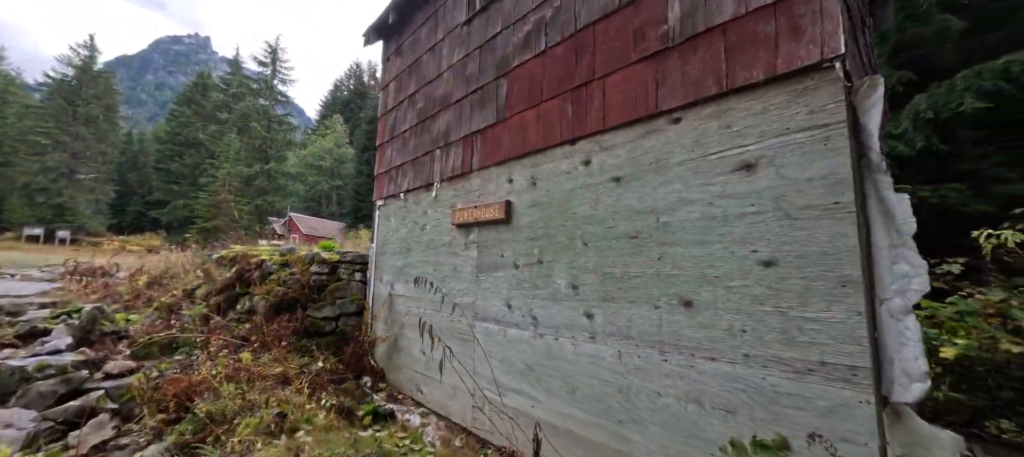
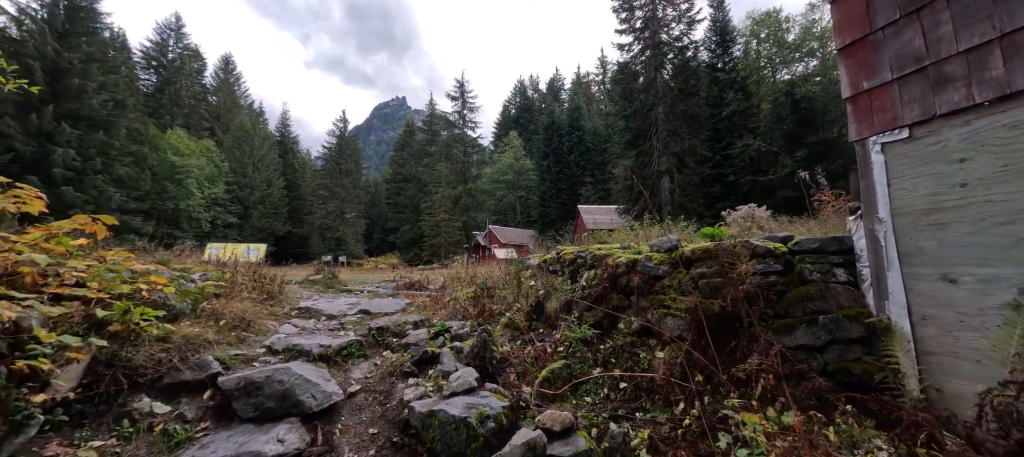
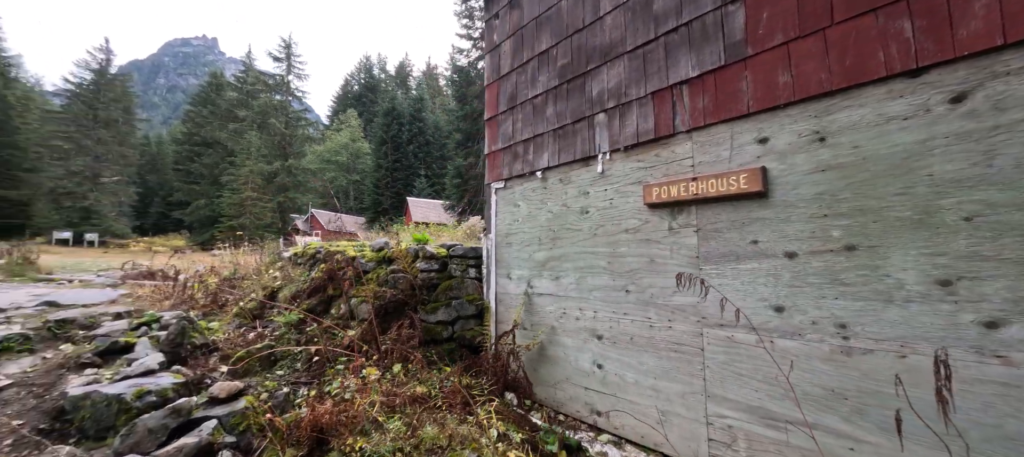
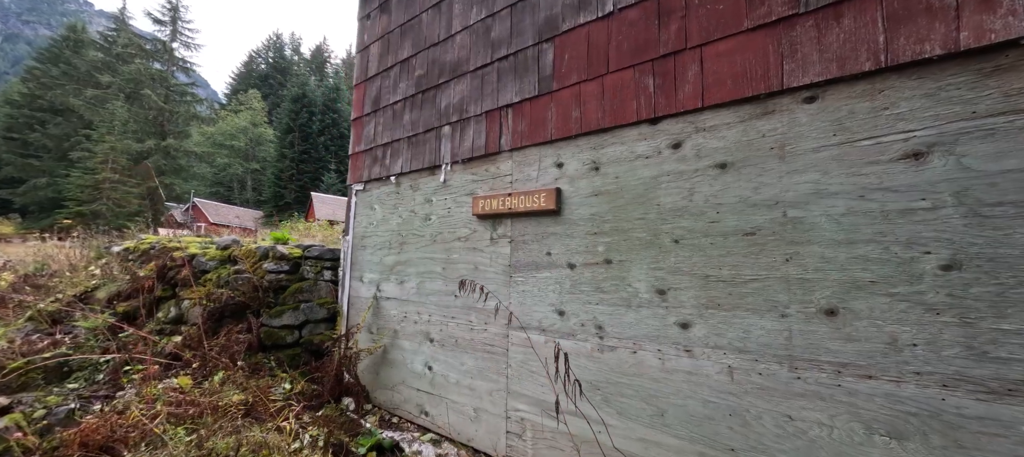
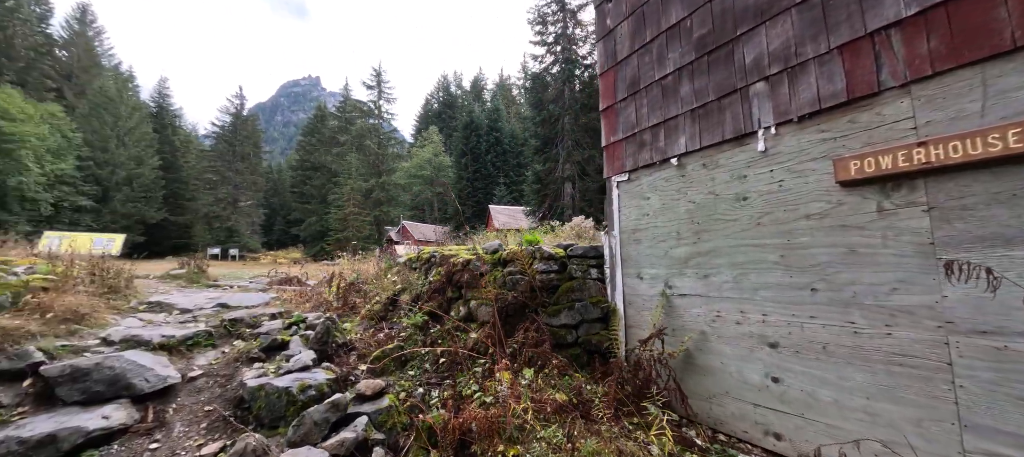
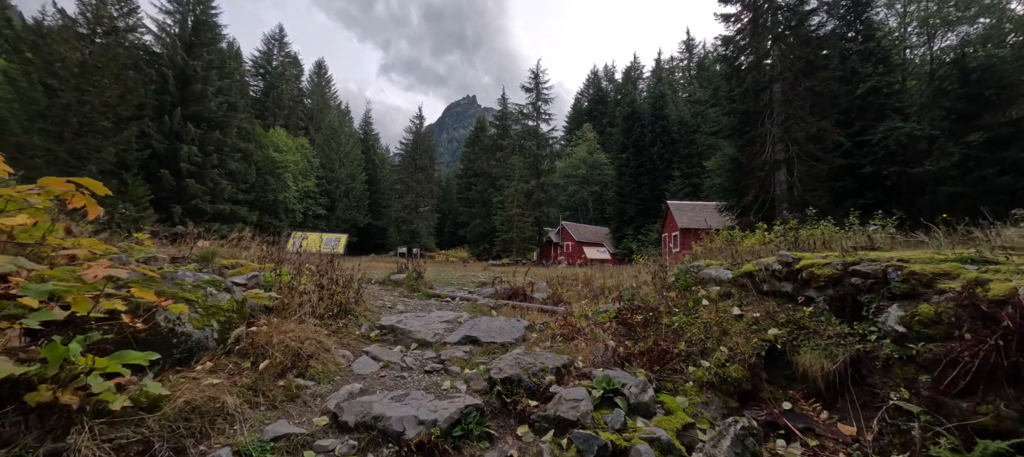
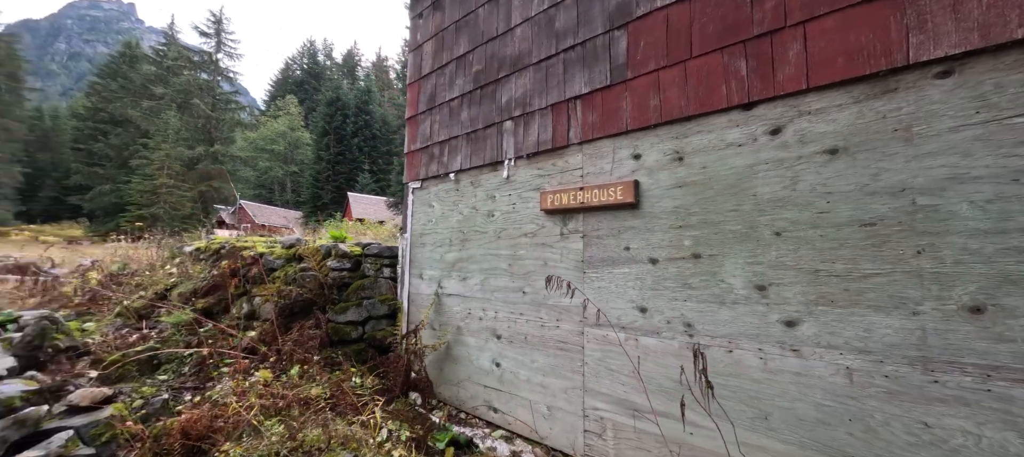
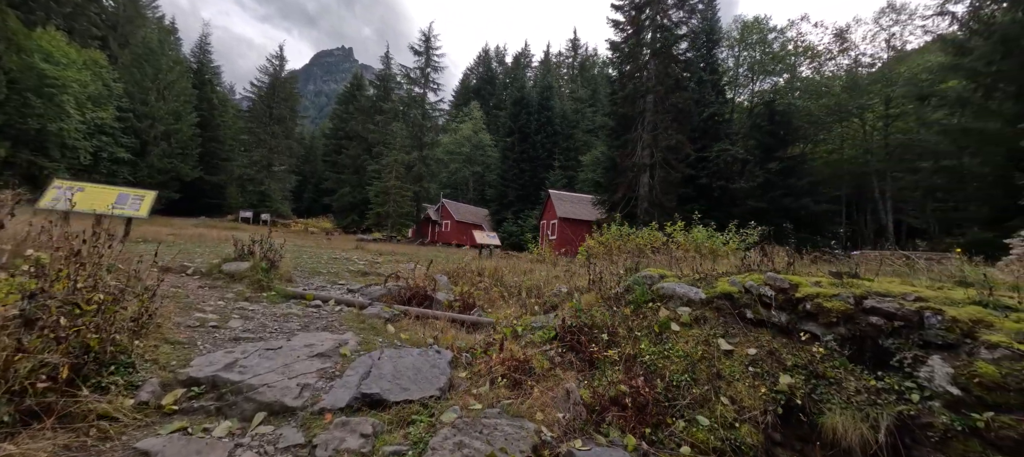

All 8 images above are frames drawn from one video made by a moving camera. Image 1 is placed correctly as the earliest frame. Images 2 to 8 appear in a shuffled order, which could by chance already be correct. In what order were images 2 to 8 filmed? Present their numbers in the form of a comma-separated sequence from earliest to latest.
4, 7, 3, 5, 2, 6, 8
